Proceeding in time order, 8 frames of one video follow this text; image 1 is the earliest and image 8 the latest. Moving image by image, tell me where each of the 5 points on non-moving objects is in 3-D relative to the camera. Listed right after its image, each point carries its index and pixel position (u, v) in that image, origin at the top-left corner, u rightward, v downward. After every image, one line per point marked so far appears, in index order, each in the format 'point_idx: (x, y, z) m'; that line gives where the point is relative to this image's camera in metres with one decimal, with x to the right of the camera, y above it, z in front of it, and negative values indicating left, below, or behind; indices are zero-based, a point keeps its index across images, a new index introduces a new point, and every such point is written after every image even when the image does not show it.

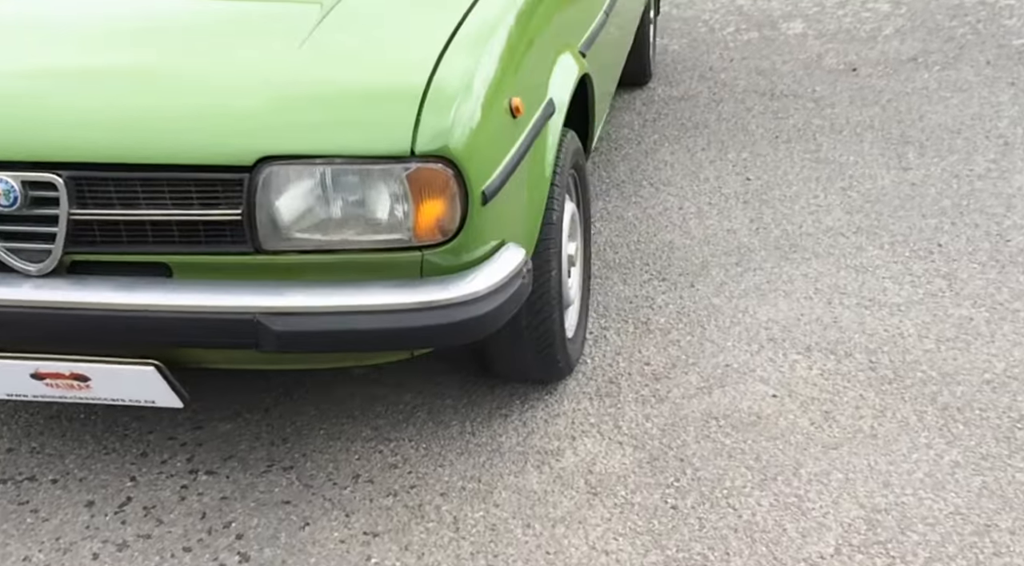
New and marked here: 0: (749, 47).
0: (+1.6, +1.6, +7.8) m
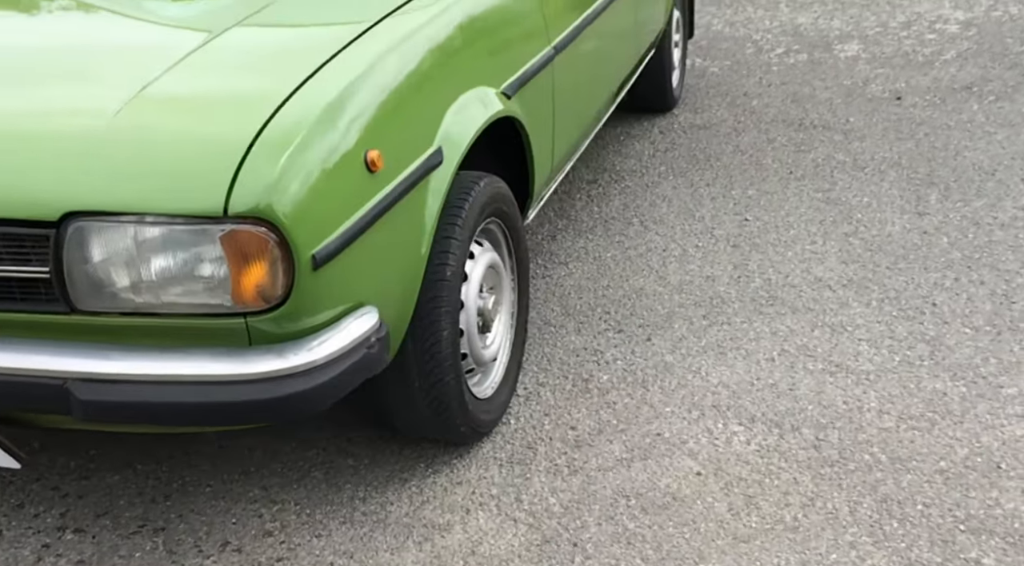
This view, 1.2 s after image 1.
0: (+1.8, +1.4, +7.4) m
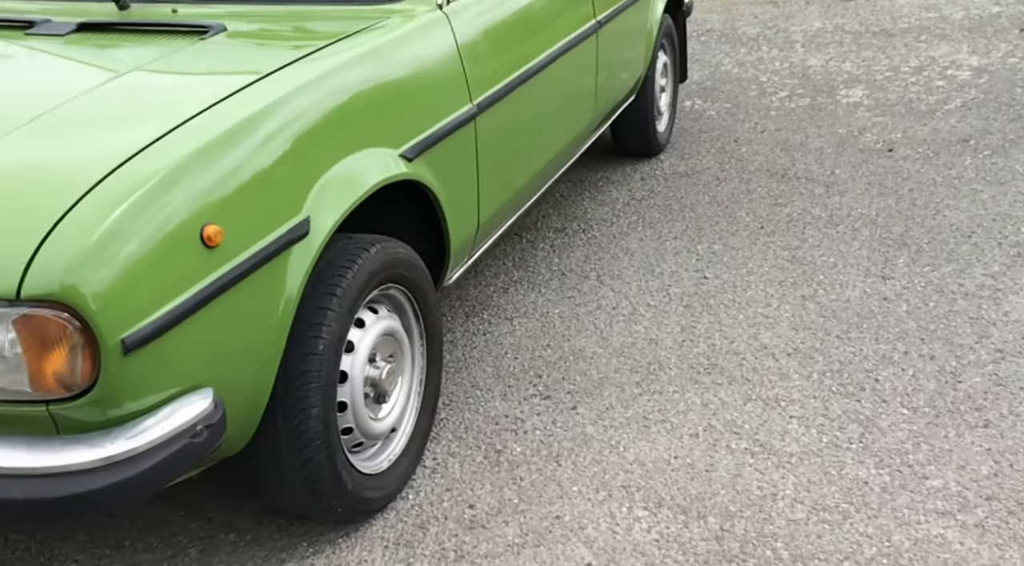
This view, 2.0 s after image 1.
0: (+1.7, +1.1, +7.2) m
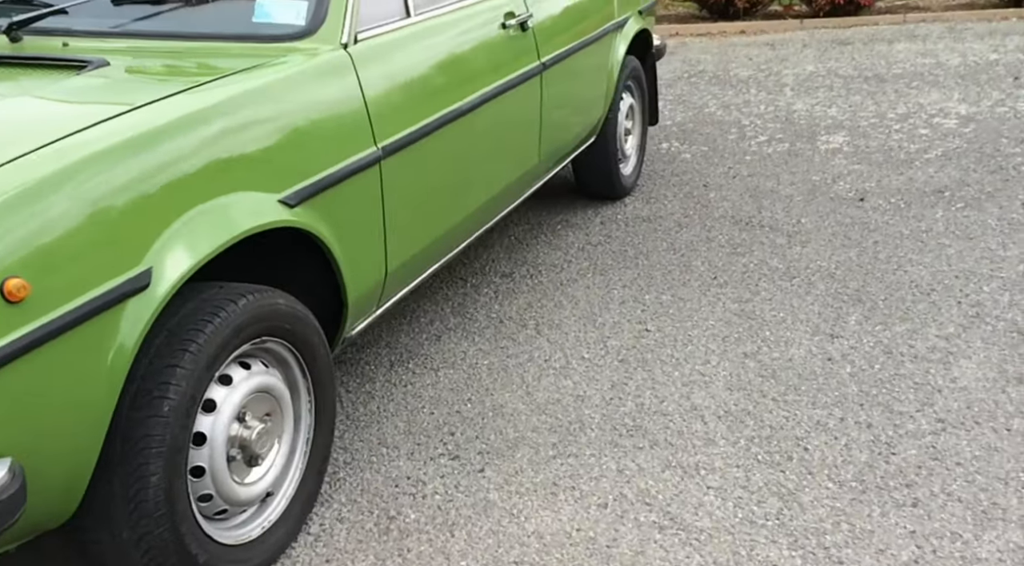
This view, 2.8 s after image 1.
0: (+1.5, +0.8, +7.0) m
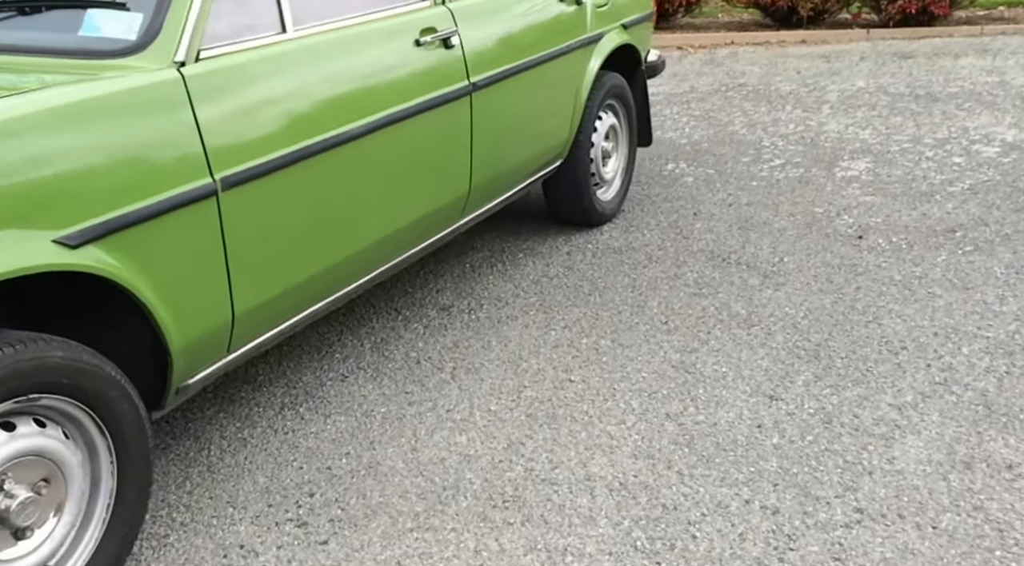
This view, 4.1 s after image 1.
0: (+1.4, +0.6, +6.5) m
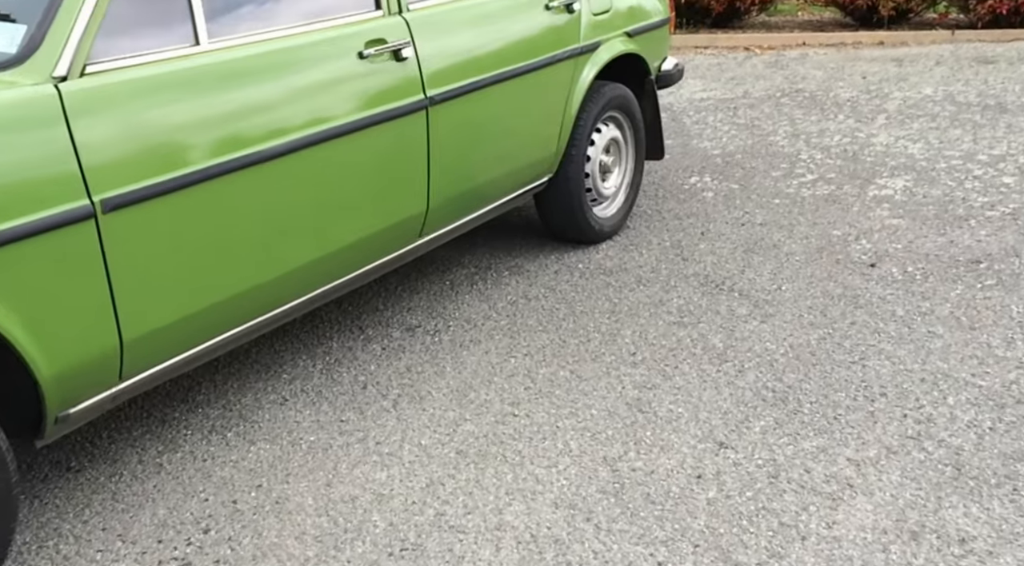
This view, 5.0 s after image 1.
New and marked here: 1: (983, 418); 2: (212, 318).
0: (+1.5, +0.4, +6.2) m
1: (+1.5, -0.4, +3.8) m
2: (-0.9, -0.1, +3.4) m
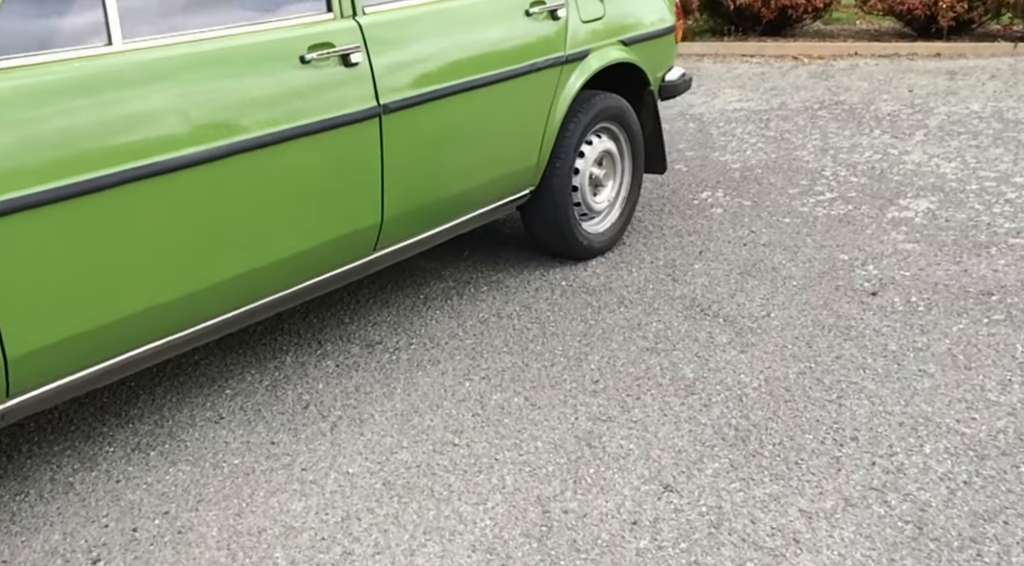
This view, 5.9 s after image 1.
0: (+1.5, +0.3, +5.9) m
1: (+1.3, -0.5, +3.5) m
2: (-1.1, -0.1, +3.2) m
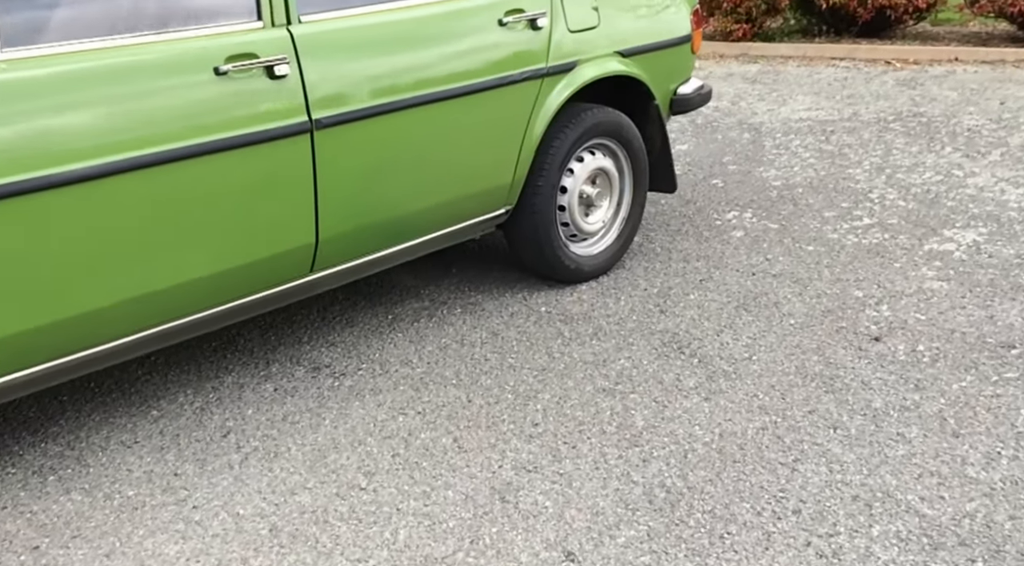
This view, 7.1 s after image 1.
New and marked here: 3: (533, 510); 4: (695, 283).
0: (+1.5, +0.2, +5.4) m
1: (+1.0, -0.7, +3.1) m
2: (-1.3, -0.2, +3.1) m
3: (+0.1, -0.6, +3.3) m
4: (+0.8, 0.0, +4.9) m
